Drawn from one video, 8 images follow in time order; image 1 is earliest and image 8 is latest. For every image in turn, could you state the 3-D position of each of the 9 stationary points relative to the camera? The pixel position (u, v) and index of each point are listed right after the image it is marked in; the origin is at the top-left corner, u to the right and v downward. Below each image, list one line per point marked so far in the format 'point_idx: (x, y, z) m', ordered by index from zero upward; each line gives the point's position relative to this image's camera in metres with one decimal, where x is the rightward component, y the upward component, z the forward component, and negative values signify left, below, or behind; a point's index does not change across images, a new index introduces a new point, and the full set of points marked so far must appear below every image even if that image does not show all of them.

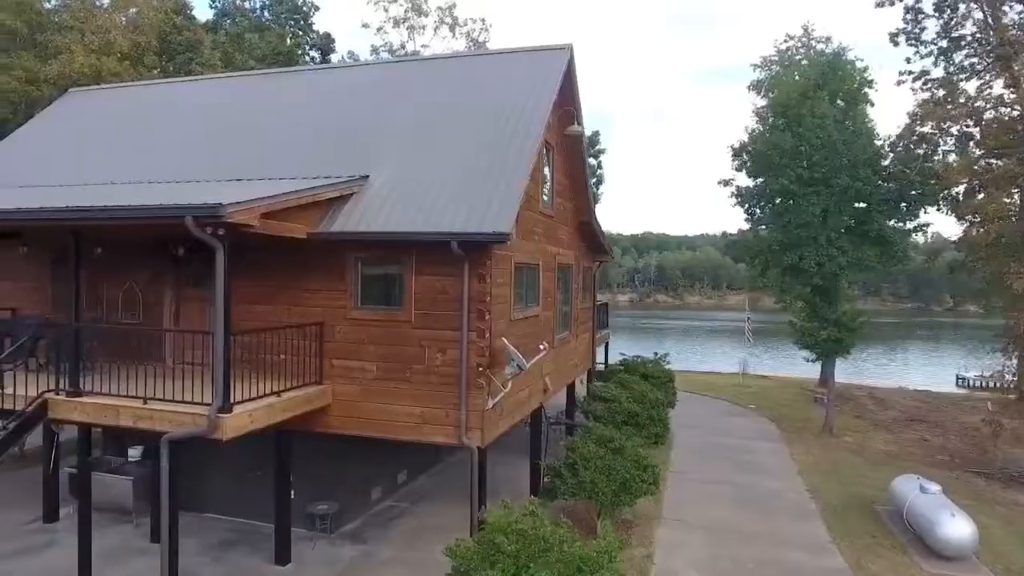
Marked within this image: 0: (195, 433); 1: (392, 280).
0: (-2.9, -1.3, +6.5) m
1: (-1.3, +0.1, +8.1) m
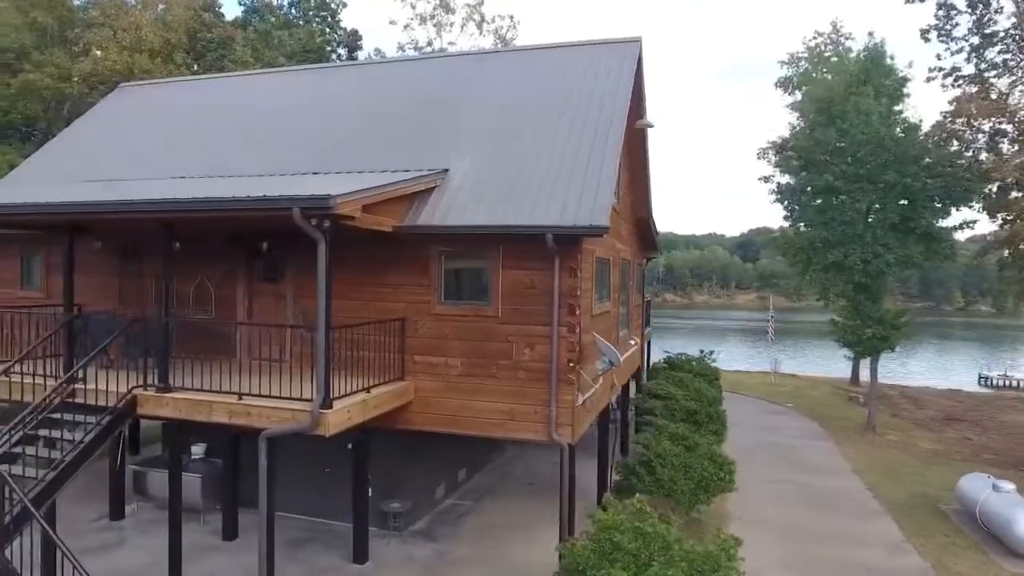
0: (-1.9, -1.3, +6.4) m
1: (-0.4, +0.1, +8.0) m
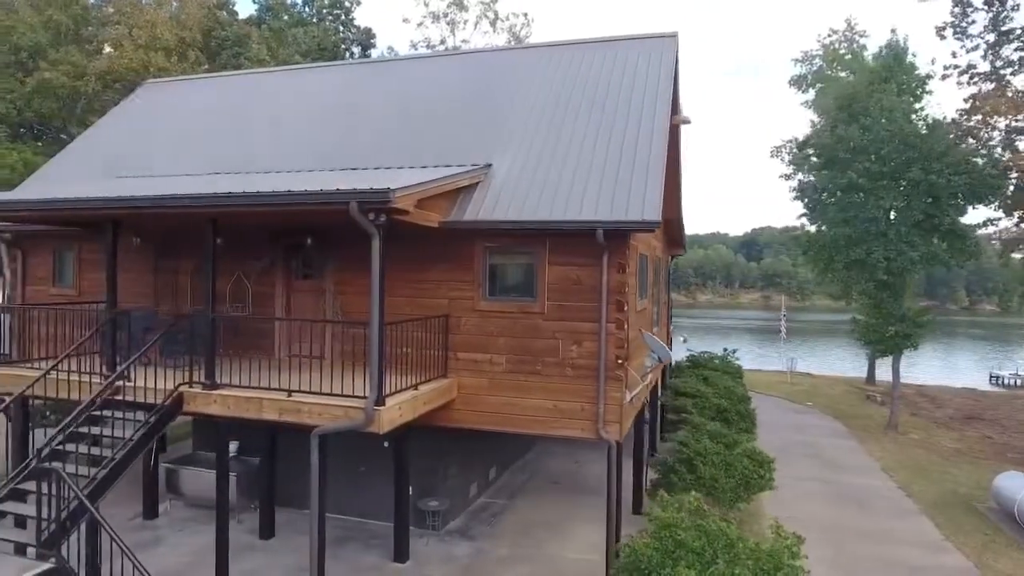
0: (-1.4, -1.2, +6.3) m
1: (+0.1, +0.2, +7.9) m
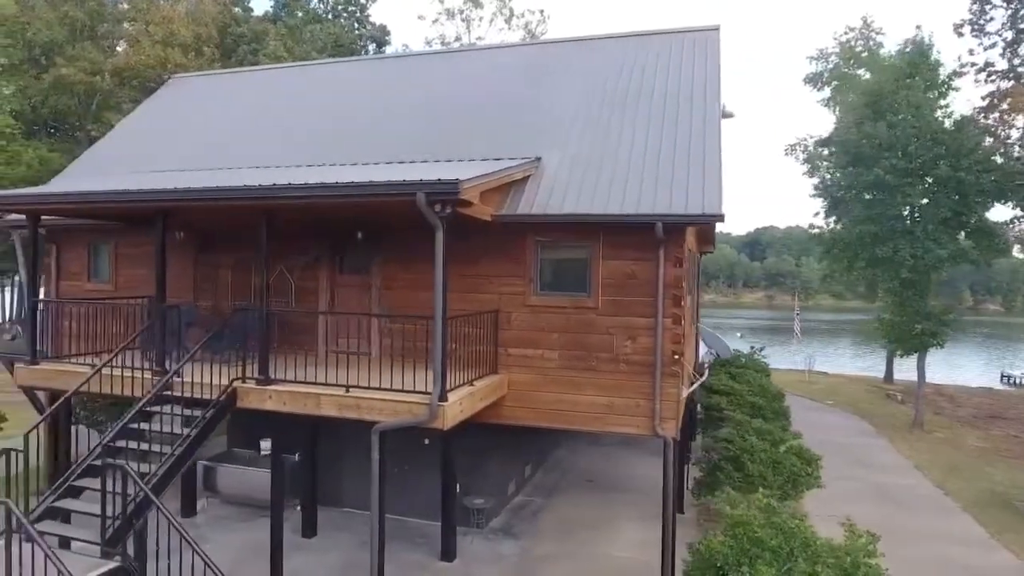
0: (-0.8, -1.2, +6.2) m
1: (+0.7, +0.2, +7.8) m
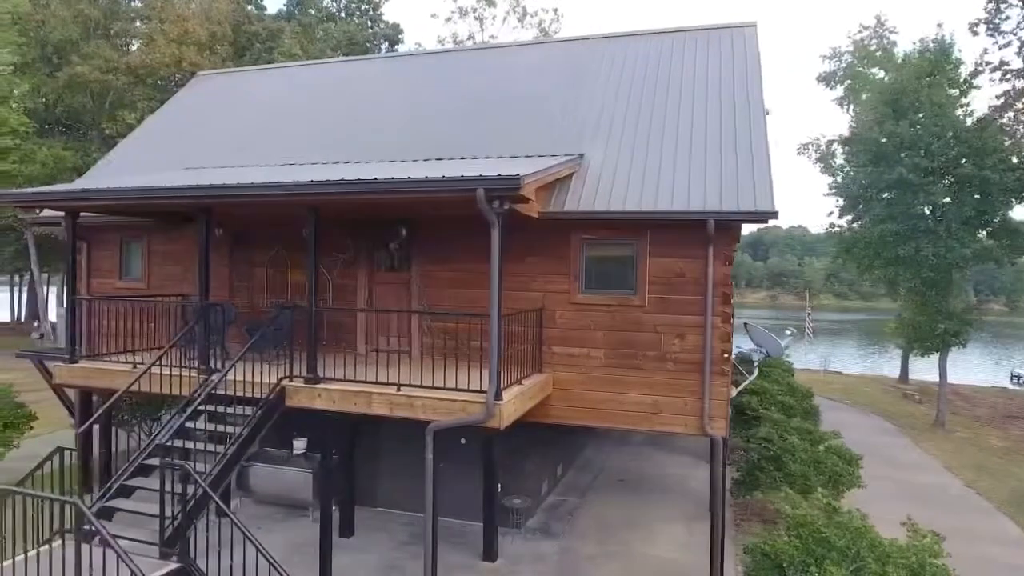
0: (-0.3, -1.1, +6.1) m
1: (+1.2, +0.3, +7.7) m
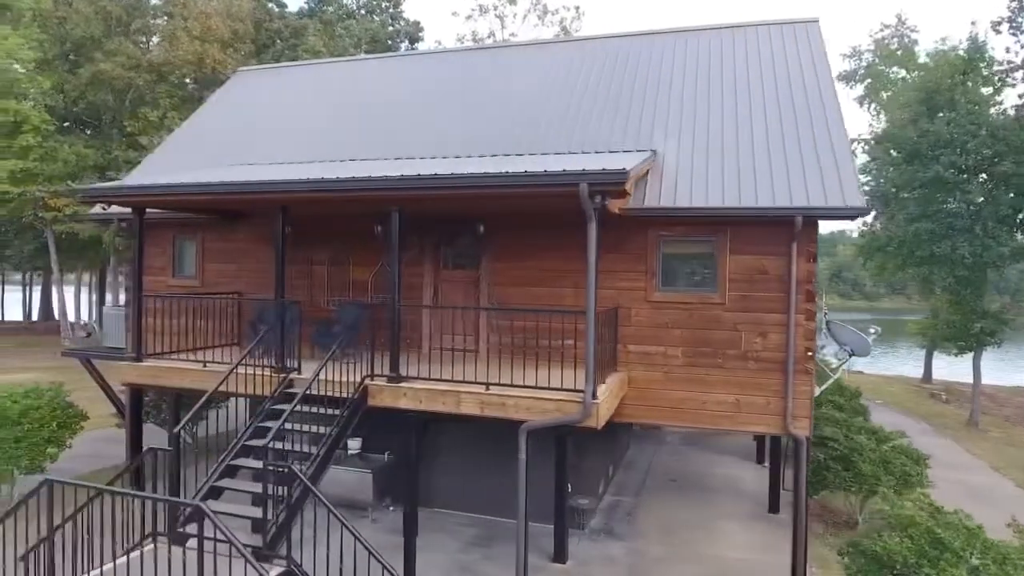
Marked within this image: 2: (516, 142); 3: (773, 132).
0: (+0.5, -1.1, +6.0) m
1: (+2.0, +0.3, +7.6) m
2: (0.0, +1.8, +8.8) m
3: (+3.0, +1.8, +8.2) m
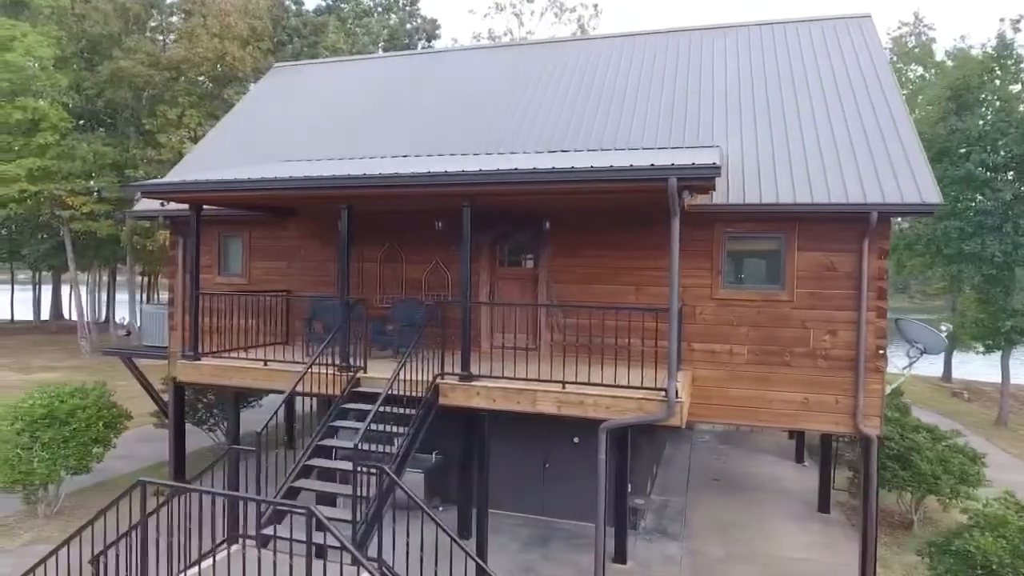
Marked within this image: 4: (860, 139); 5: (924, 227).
0: (+1.2, -1.1, +5.9) m
1: (+2.7, +0.3, +7.5) m
2: (+0.7, +1.9, +8.7) m
3: (+3.7, +1.8, +8.1) m
4: (+3.9, +1.7, +8.0) m
5: (+10.3, +1.5, +17.8) m
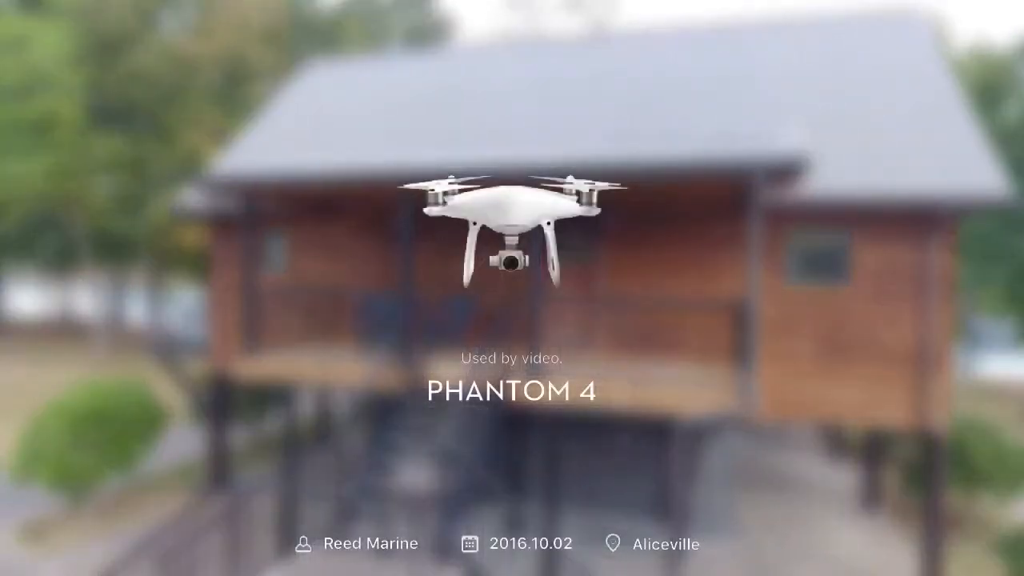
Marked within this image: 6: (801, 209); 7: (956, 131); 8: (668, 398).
0: (+1.8, -1.0, +5.8) m
1: (+3.3, +0.4, +7.4) m
2: (+1.3, +1.9, +8.6) m
3: (+4.3, +1.9, +8.0) m
4: (+4.5, +1.7, +7.9) m
5: (+10.9, +1.6, +17.7) m
6: (+2.7, +0.8, +7.2) m
7: (+4.7, +1.8, +7.8) m
8: (+1.2, -0.9, +6.1) m
